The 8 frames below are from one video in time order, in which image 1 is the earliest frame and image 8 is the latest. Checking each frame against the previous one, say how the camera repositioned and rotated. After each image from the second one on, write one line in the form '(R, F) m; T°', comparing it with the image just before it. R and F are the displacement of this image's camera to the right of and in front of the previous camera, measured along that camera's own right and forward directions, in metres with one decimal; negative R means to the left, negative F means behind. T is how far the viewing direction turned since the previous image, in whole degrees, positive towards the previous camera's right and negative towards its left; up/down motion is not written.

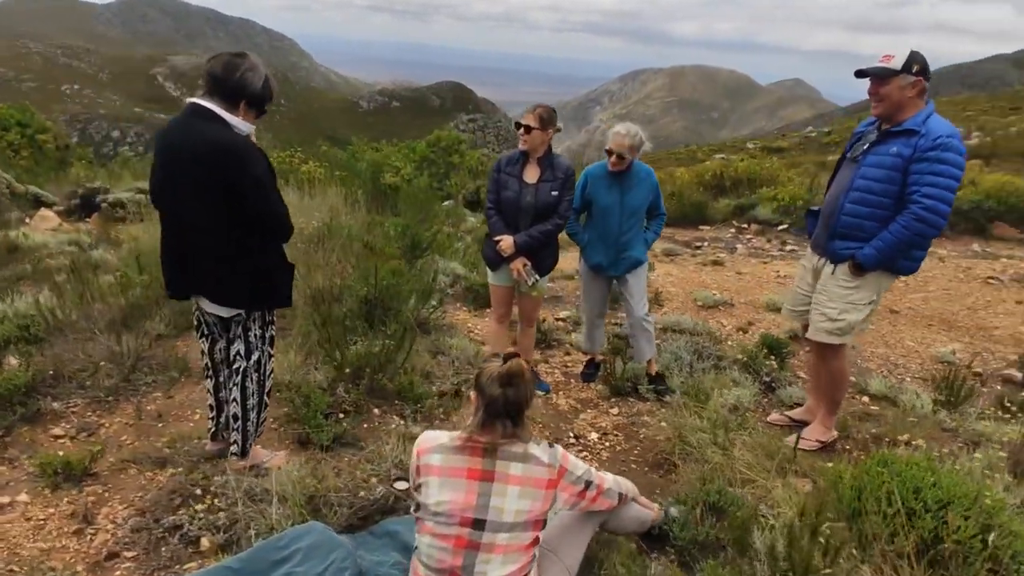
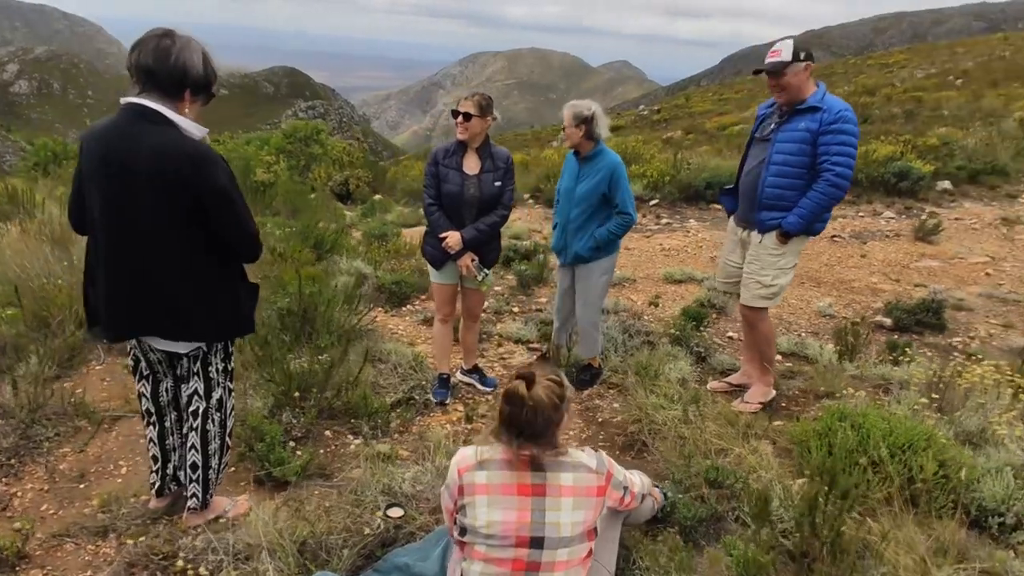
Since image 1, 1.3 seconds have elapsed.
(-0.6, +0.2) m; +13°
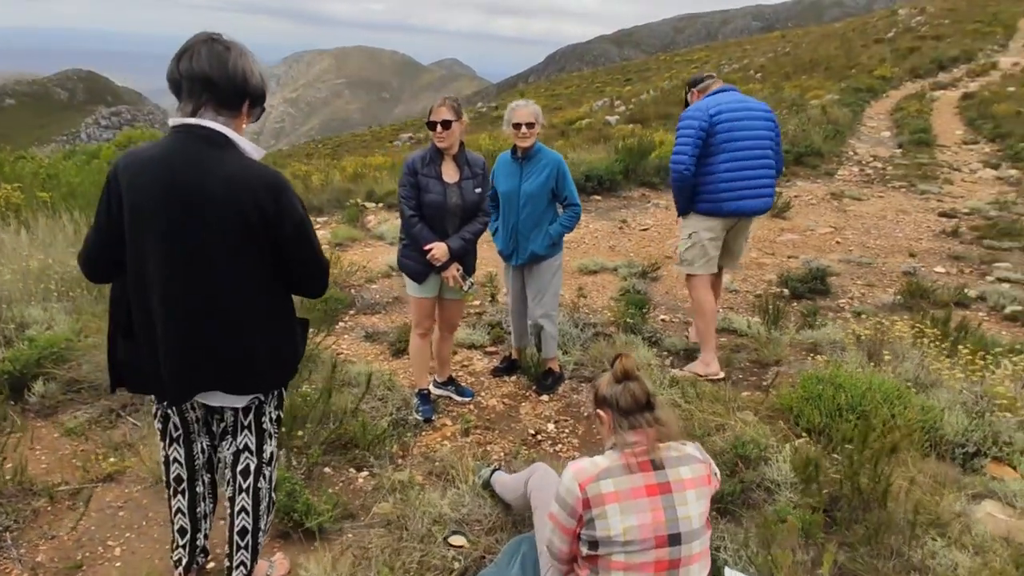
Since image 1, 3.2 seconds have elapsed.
(-0.9, +0.1) m; +14°
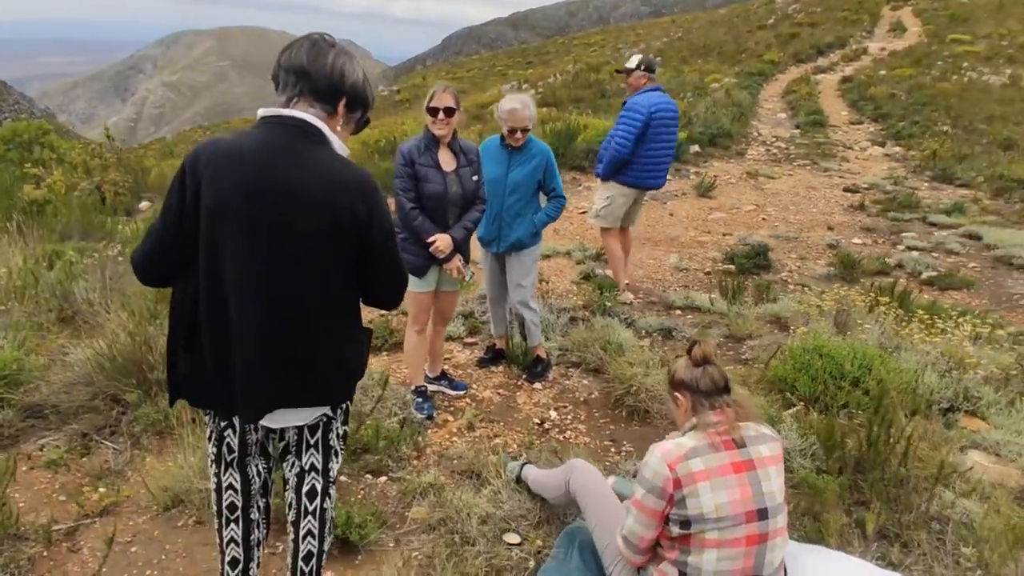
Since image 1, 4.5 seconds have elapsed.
(-0.6, +0.1) m; +8°
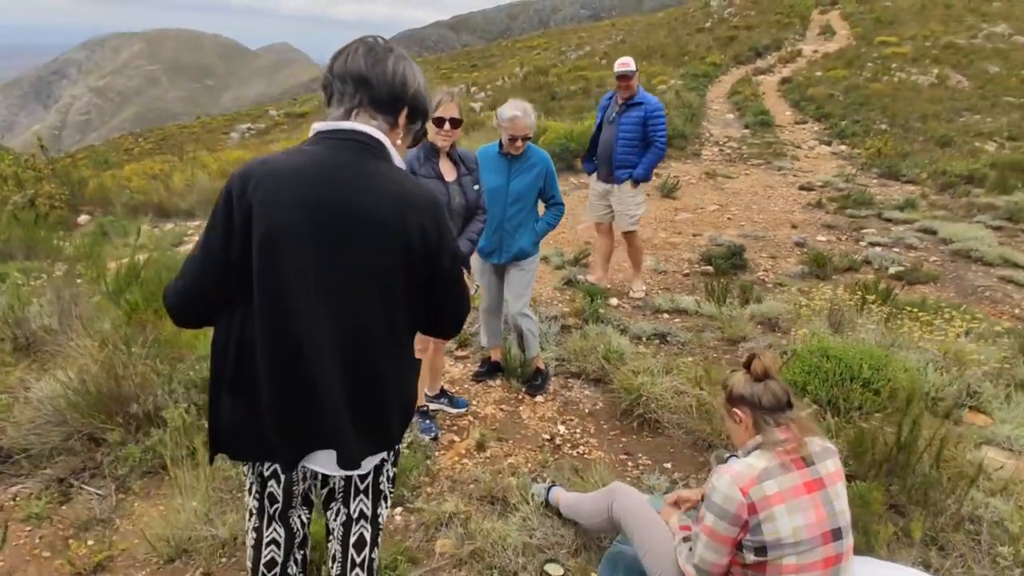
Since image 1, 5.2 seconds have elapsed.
(-0.4, +0.2) m; +5°
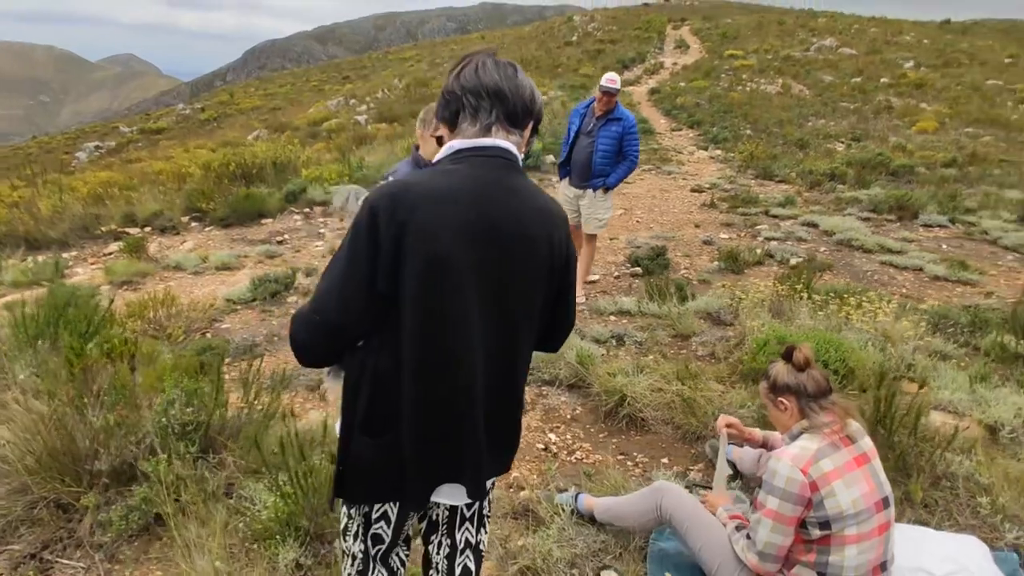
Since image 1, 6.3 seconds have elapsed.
(-0.7, +0.1) m; +11°
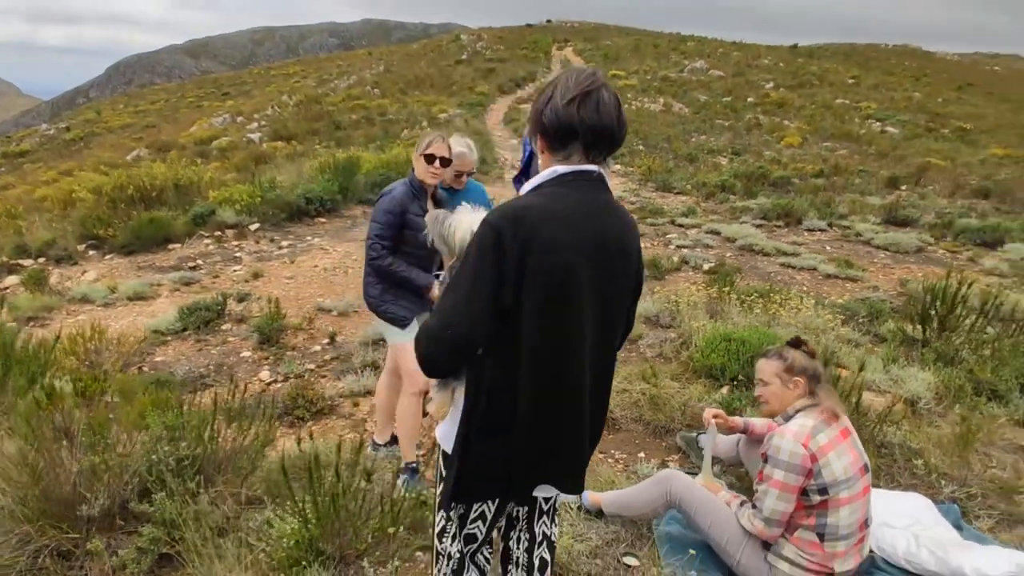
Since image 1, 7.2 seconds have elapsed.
(-0.6, -0.1) m; +9°
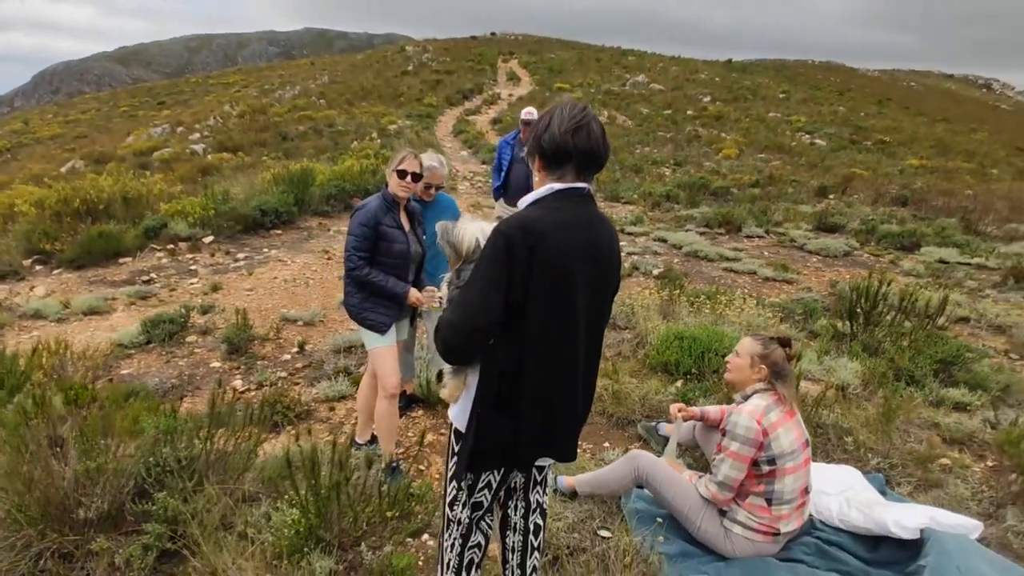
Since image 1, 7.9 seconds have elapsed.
(-0.2, -0.3) m; +5°
